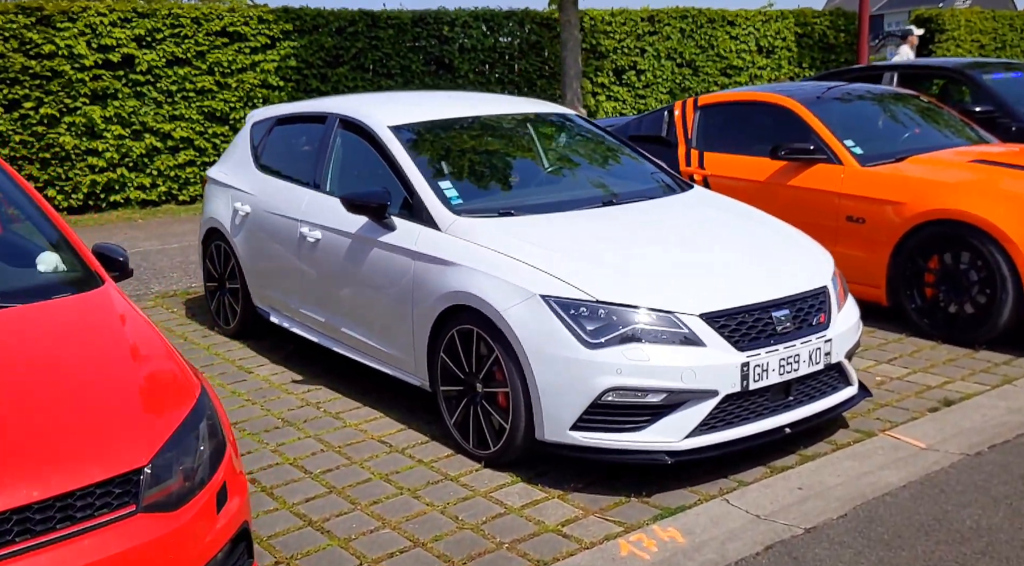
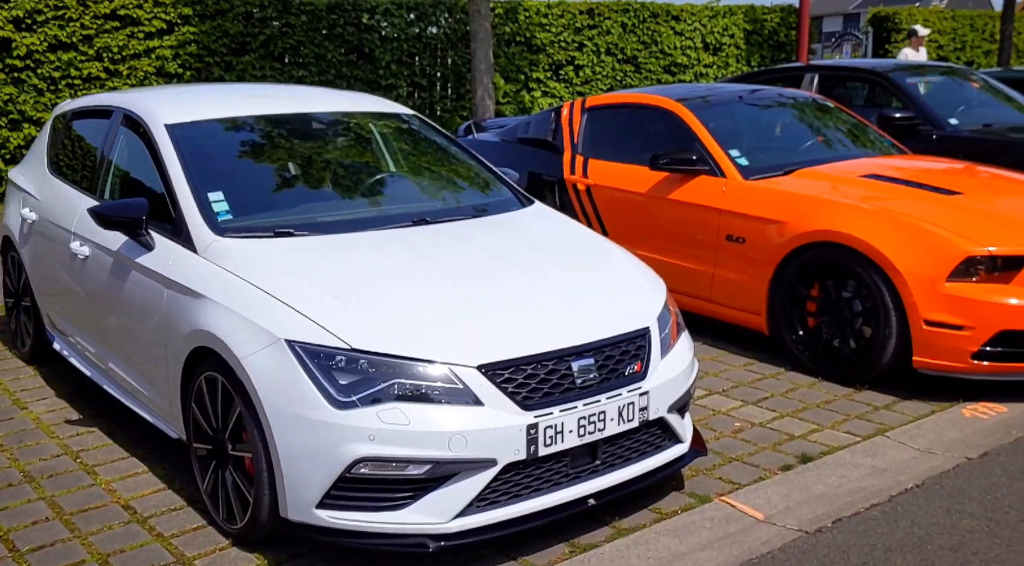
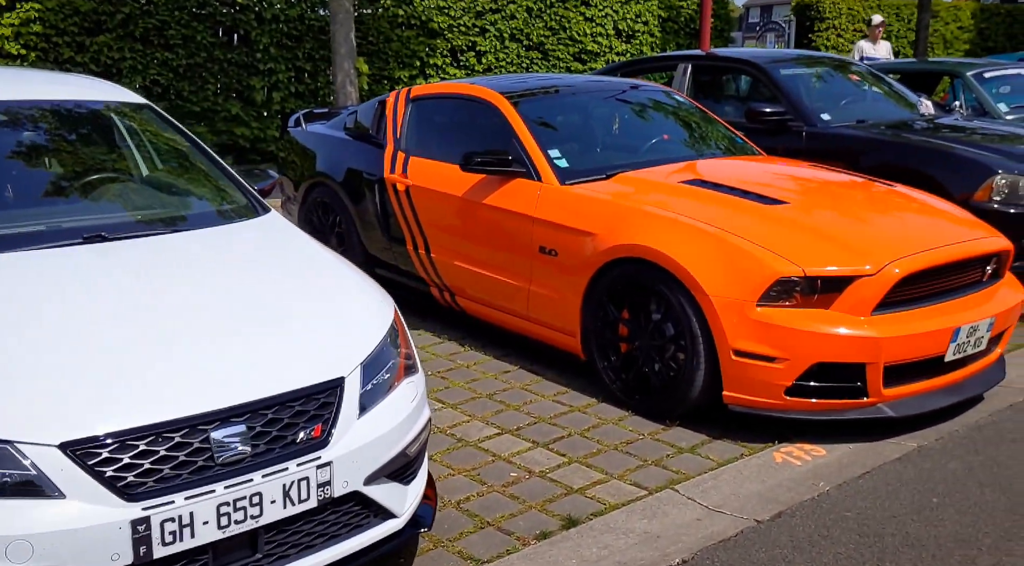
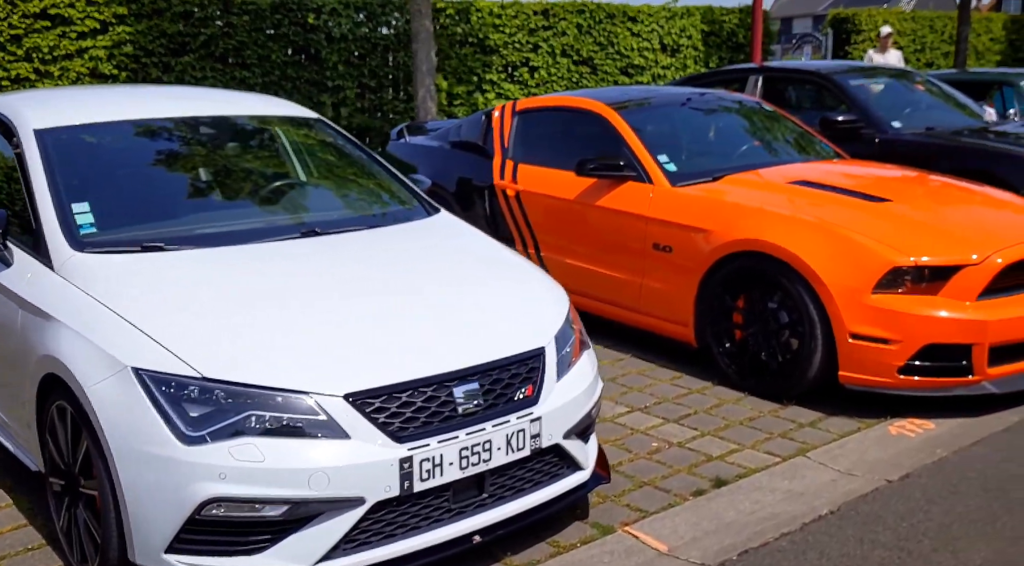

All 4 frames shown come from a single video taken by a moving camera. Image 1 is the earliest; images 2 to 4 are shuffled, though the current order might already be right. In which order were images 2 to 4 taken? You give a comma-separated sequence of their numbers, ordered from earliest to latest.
2, 4, 3
